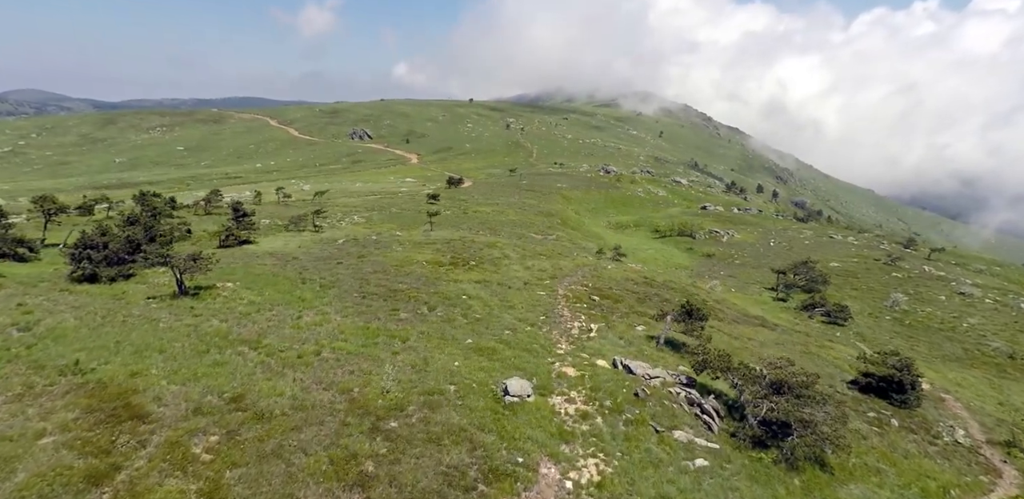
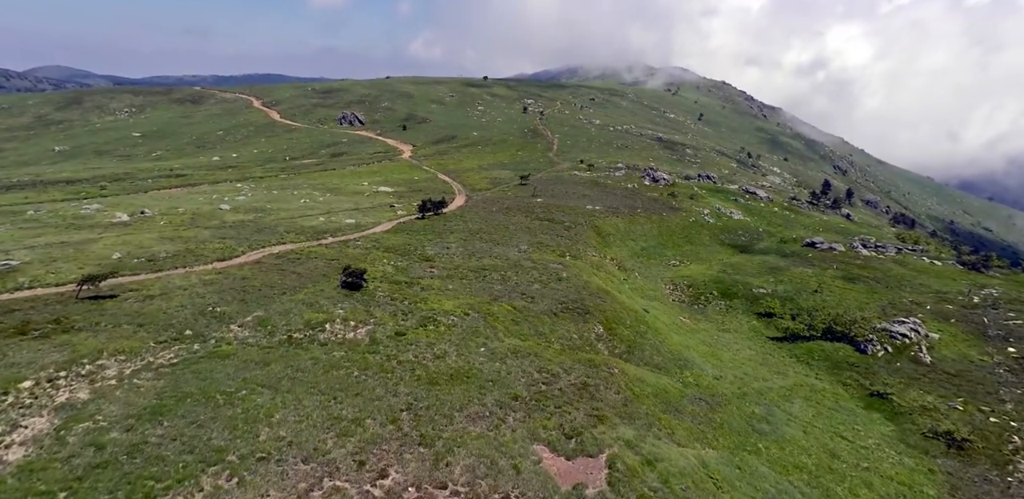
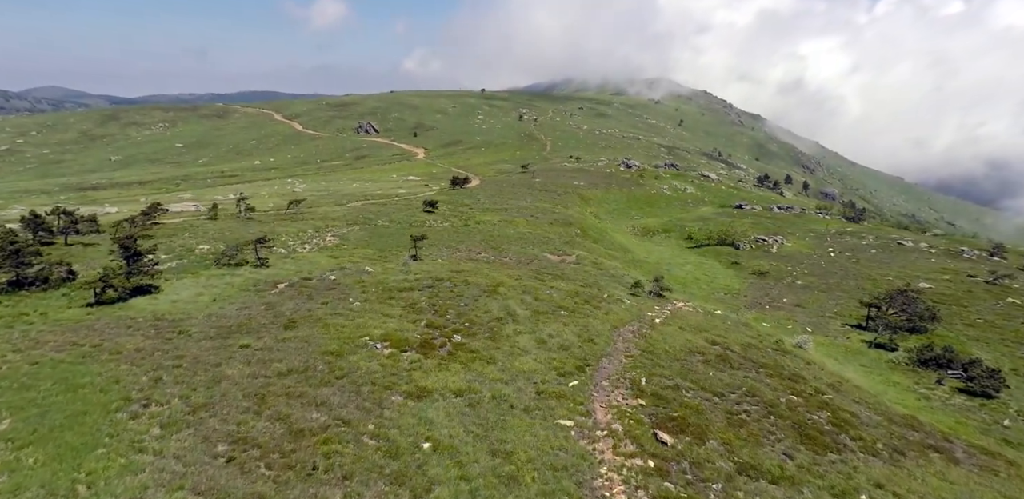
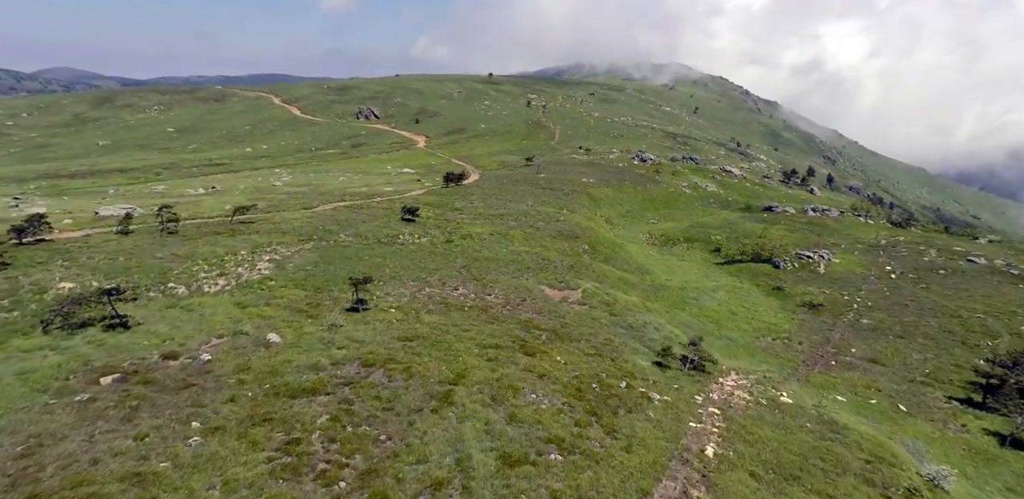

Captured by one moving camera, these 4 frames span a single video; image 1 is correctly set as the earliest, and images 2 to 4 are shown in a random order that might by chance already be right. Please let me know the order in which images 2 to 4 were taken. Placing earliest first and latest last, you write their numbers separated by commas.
3, 4, 2
